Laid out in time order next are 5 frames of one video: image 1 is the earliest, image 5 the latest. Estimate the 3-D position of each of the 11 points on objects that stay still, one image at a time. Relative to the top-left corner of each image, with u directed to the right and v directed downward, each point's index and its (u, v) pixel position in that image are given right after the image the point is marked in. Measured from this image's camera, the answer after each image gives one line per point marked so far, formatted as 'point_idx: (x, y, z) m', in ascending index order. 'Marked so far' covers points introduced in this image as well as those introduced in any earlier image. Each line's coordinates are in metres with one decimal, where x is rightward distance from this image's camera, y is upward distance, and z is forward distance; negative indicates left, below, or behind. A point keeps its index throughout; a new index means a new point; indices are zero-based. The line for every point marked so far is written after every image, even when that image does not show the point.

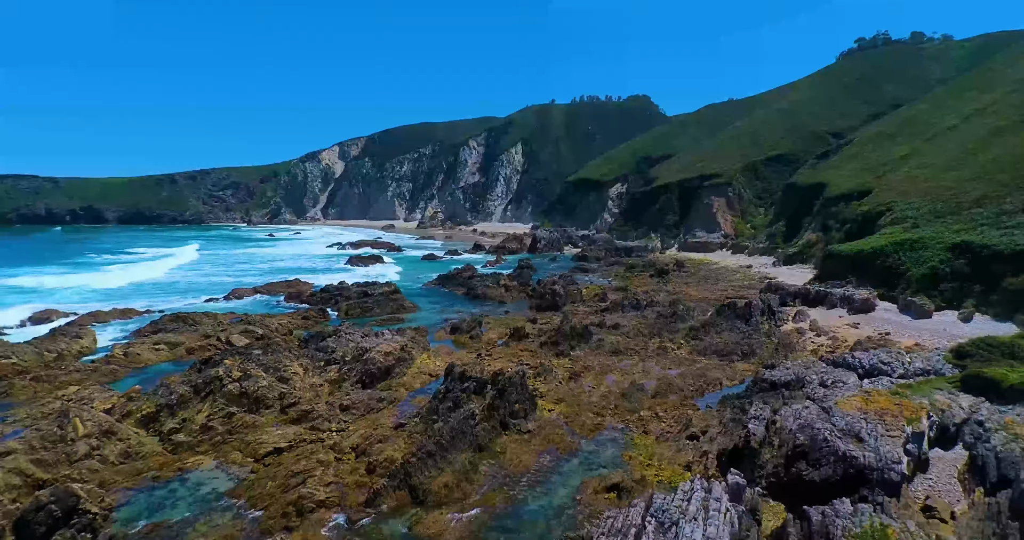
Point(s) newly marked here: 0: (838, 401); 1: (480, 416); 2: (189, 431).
0: (+6.9, -2.8, +11.8) m
1: (-0.7, -3.3, +12.5) m
2: (-7.3, -3.6, +12.6) m
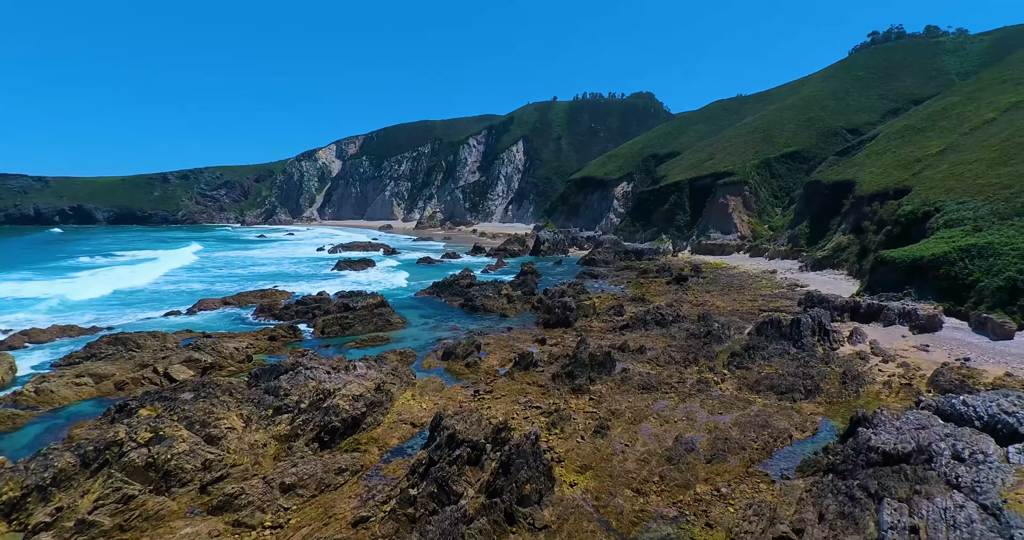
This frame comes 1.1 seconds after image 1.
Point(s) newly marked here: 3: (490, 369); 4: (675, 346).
0: (+7.0, -3.2, +8.0) m
1: (-0.6, -3.7, +8.7) m
2: (-7.1, -4.1, +8.8) m
3: (-0.7, -3.0, +17.1) m
4: (+5.6, -2.6, +19.2) m
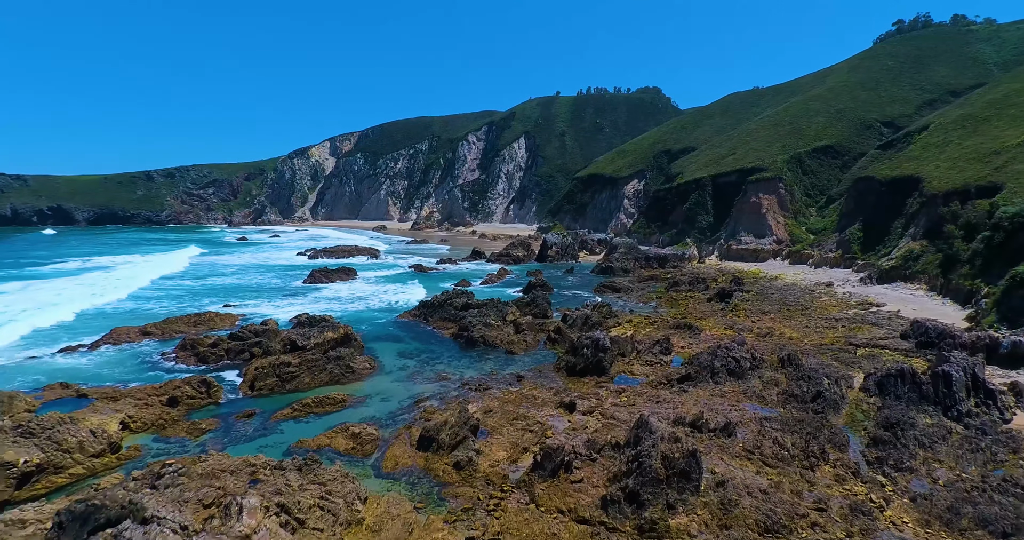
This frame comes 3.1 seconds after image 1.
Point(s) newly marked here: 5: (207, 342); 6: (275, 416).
0: (+7.3, -4.0, +1.5) m
1: (-0.2, -4.5, +2.2) m
2: (-6.8, -4.9, +2.3) m
3: (-0.4, -3.8, +10.5) m
4: (+5.9, -3.4, +12.6) m
5: (-10.2, -2.5, +18.7) m
6: (-5.6, -3.5, +13.4) m
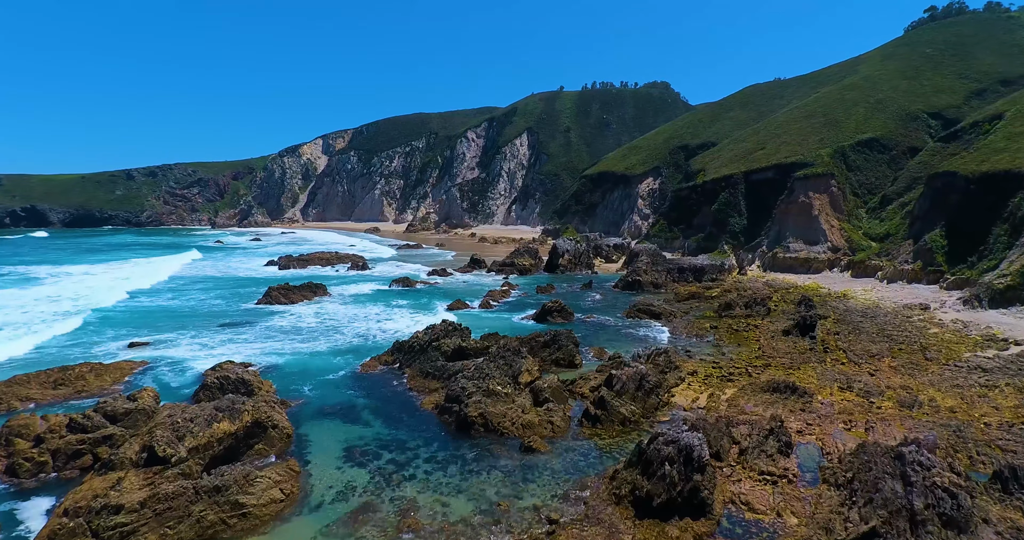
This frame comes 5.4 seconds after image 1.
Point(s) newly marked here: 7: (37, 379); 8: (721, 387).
0: (+7.7, -4.9, -5.9) m
1: (+0.2, -5.4, -5.1) m
2: (-6.4, -5.8, -5.0) m
3: (+0.1, -4.7, +3.2) m
4: (+6.3, -4.3, +5.3) m
5: (-9.8, -3.4, +11.4) m
6: (-5.2, -4.4, +6.1) m
7: (-12.8, -3.0, +15.2) m
8: (+5.7, -3.1, +15.5) m
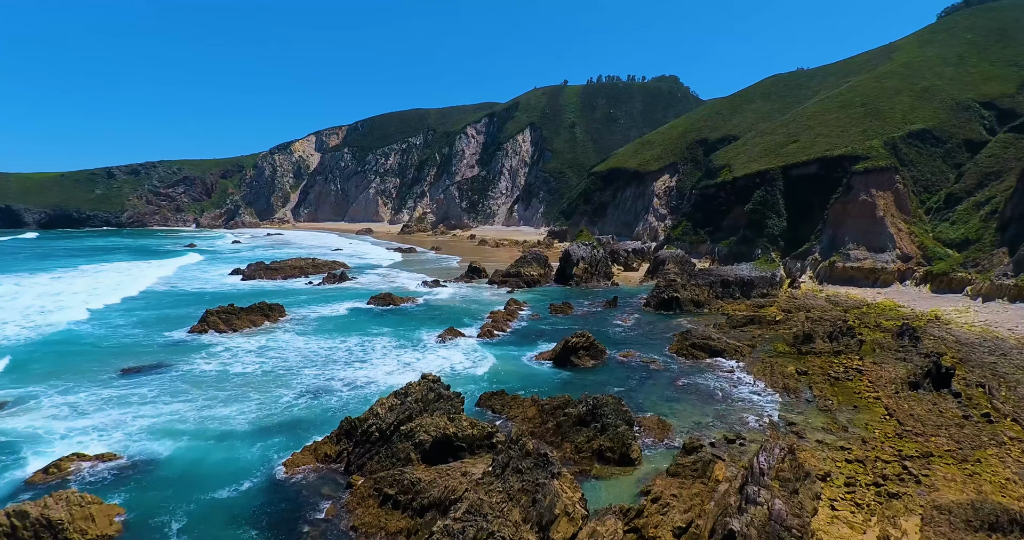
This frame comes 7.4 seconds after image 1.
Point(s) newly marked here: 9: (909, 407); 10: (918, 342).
0: (+8.1, -5.6, -12.3) m
1: (+0.5, -6.2, -11.6) m
2: (-6.0, -6.5, -11.5) m
3: (+0.4, -5.4, -3.3) m
4: (+6.7, -5.0, -1.1) m
5: (-9.4, -4.1, +5.0) m
6: (-4.9, -5.2, -0.3) m
7: (-12.4, -3.7, +8.7) m
8: (+6.1, -3.9, +9.0) m
9: (+10.0, -3.4, +14.1) m
10: (+14.1, -2.5, +19.5) m
